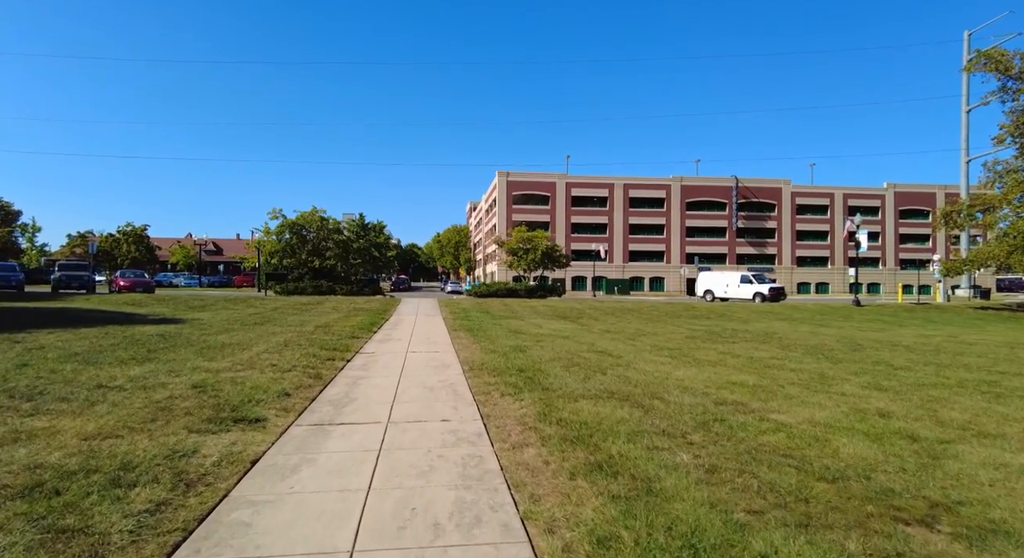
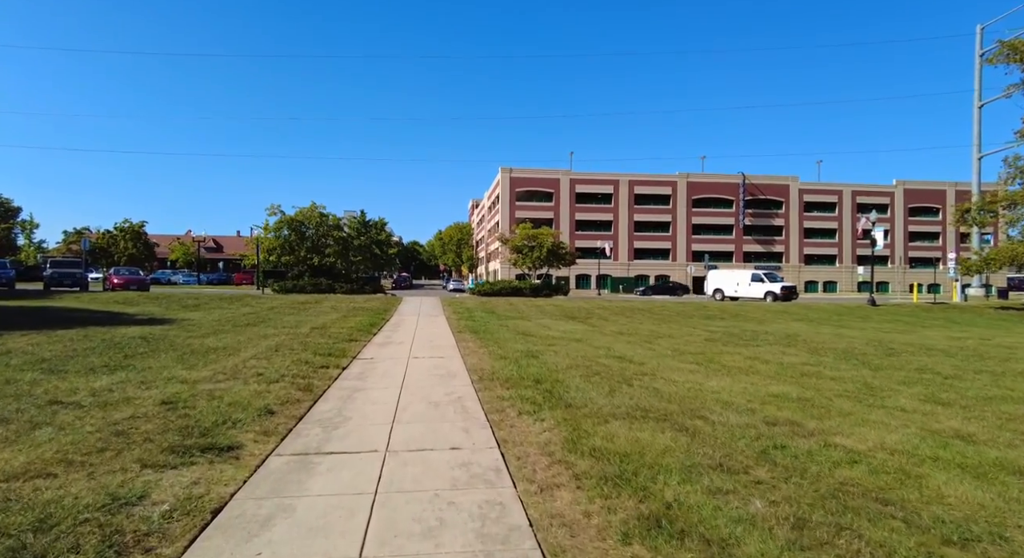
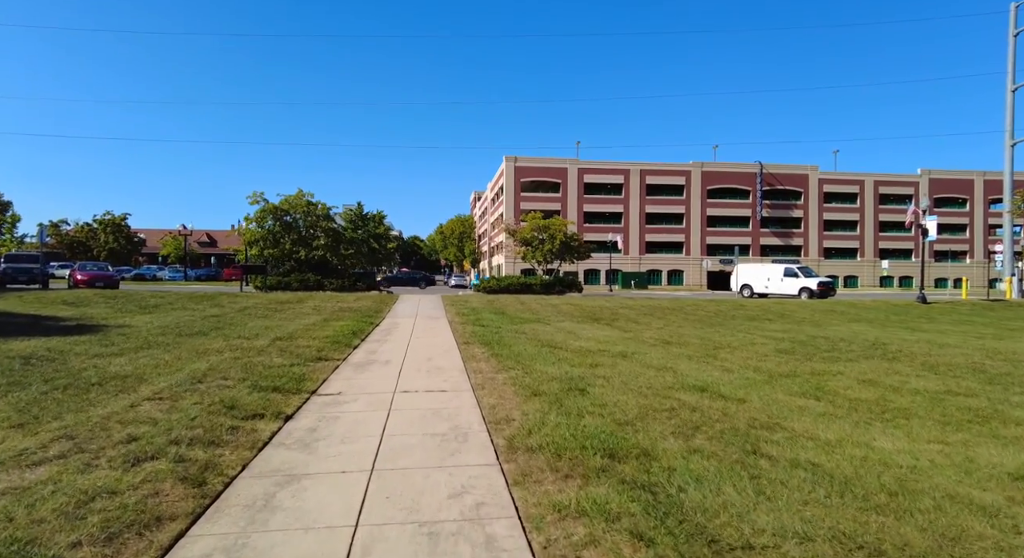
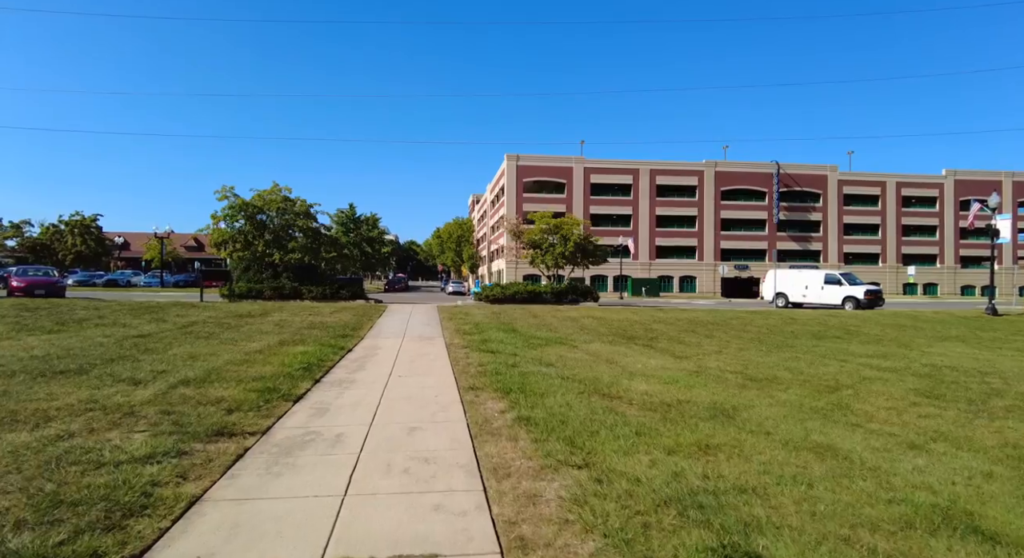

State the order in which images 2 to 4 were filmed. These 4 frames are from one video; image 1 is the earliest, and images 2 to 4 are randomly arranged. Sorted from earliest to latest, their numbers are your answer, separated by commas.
2, 3, 4
